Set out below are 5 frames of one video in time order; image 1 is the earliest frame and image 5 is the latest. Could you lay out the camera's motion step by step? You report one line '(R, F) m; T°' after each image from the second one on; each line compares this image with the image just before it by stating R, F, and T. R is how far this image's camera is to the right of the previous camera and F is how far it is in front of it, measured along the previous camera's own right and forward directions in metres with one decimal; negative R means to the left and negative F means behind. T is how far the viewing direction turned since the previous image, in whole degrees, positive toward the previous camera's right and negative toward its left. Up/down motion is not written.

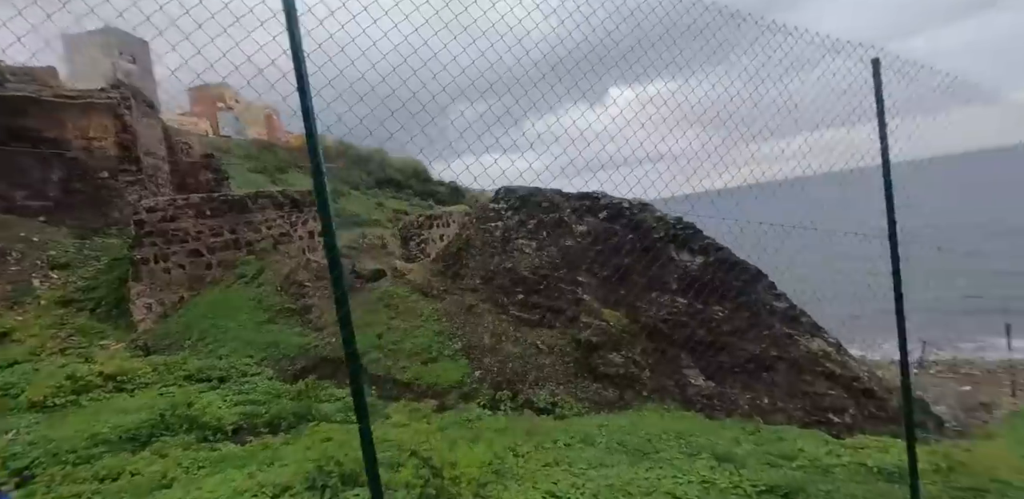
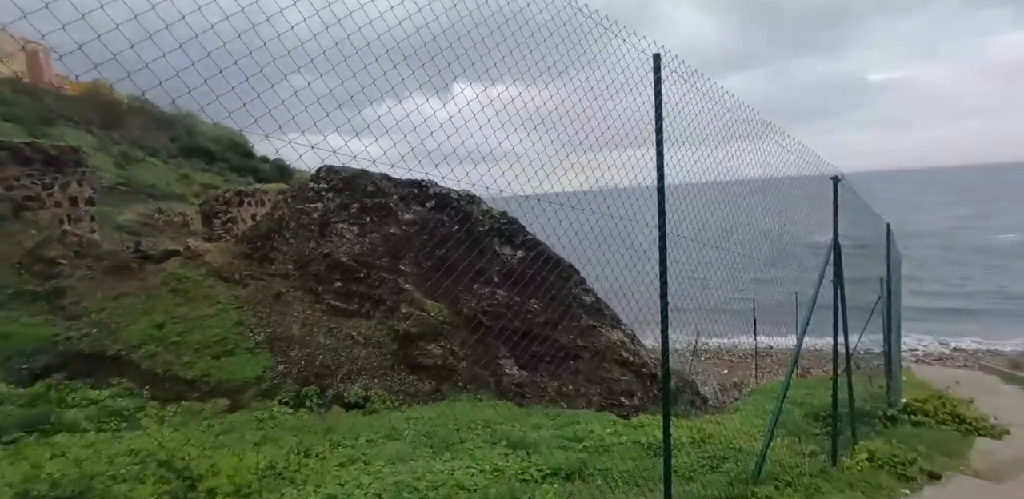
(+0.1, 0.0) m; +16°
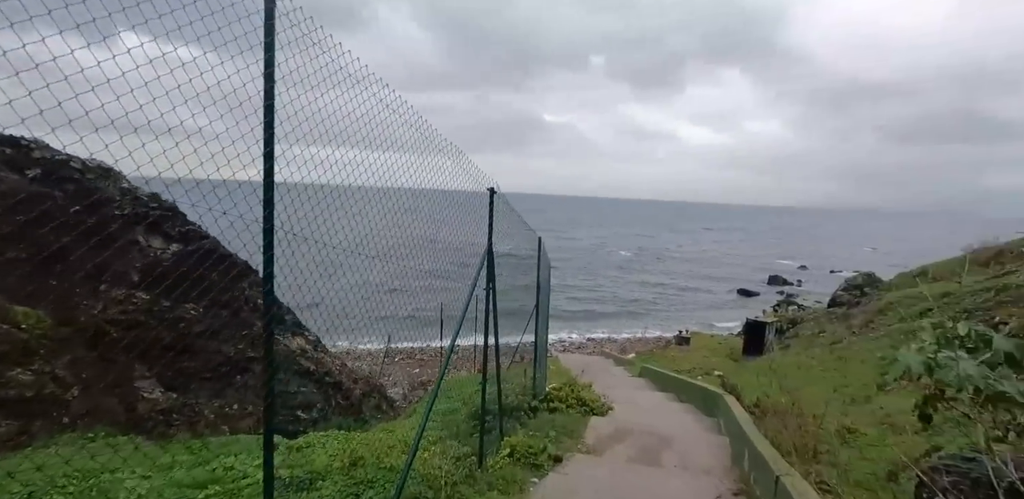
(+0.1, +0.1) m; +29°
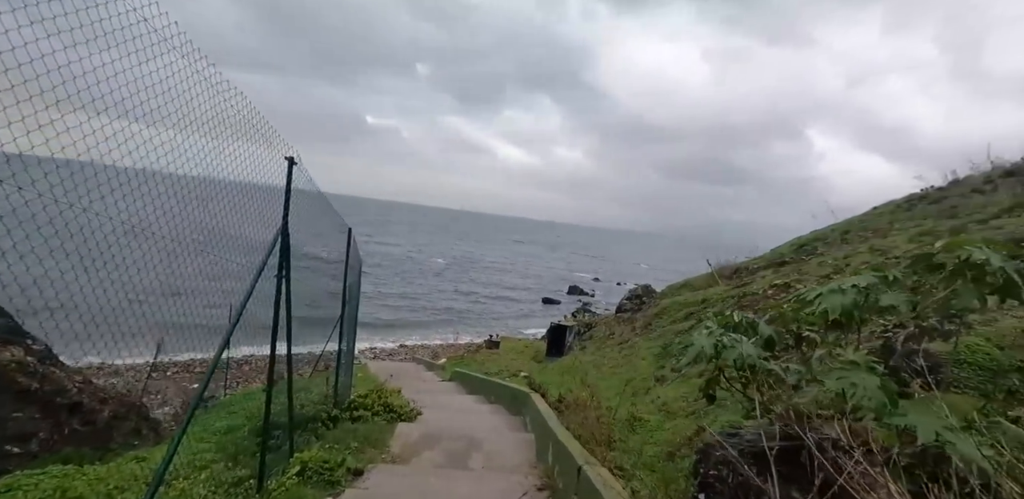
(+0.1, +0.3) m; +17°
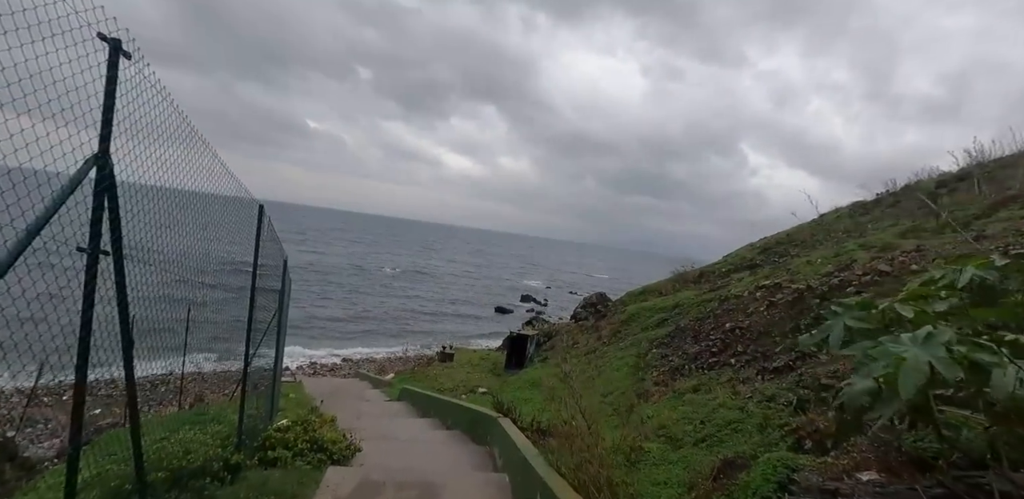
(-0.1, +1.4) m; +5°
